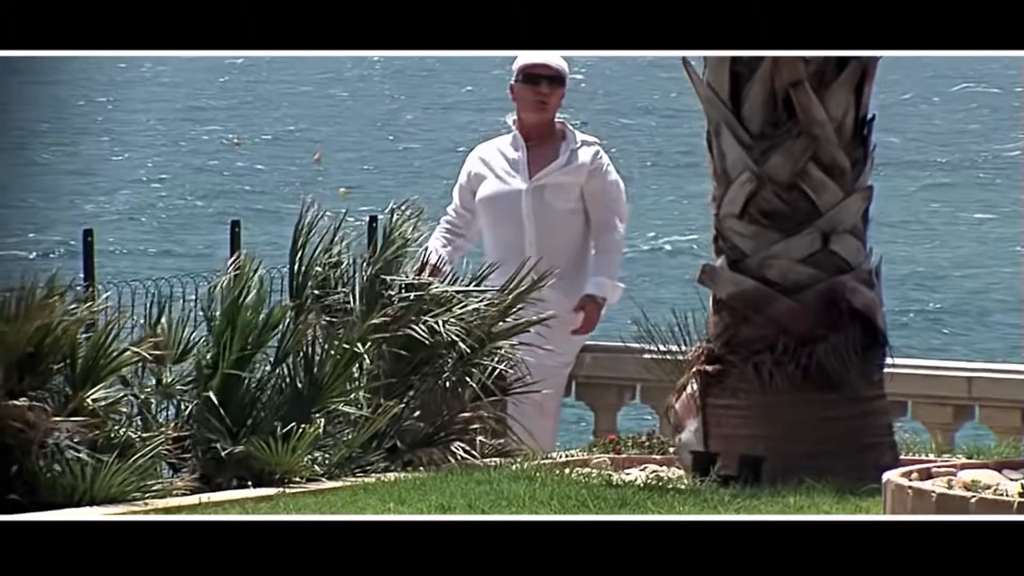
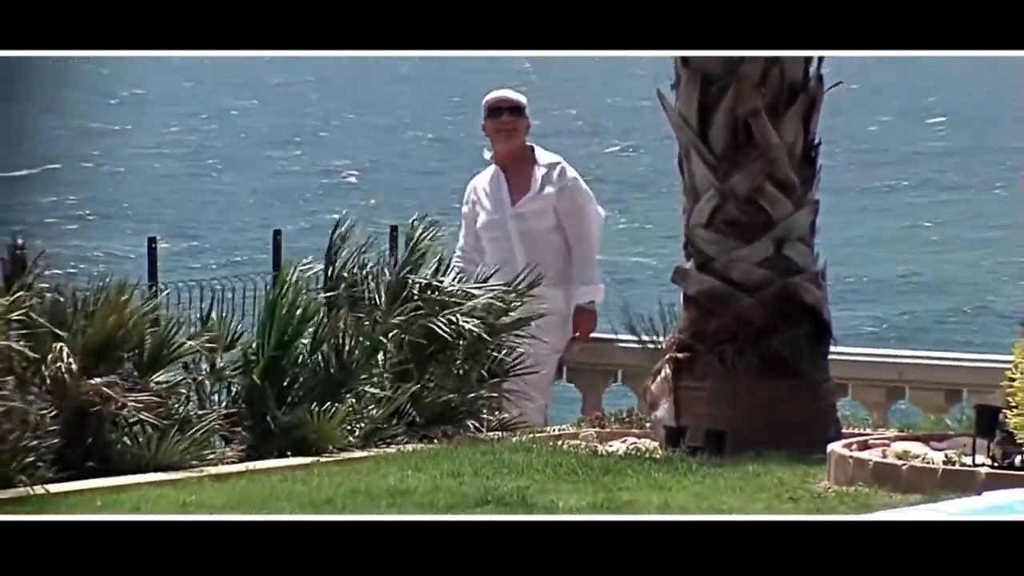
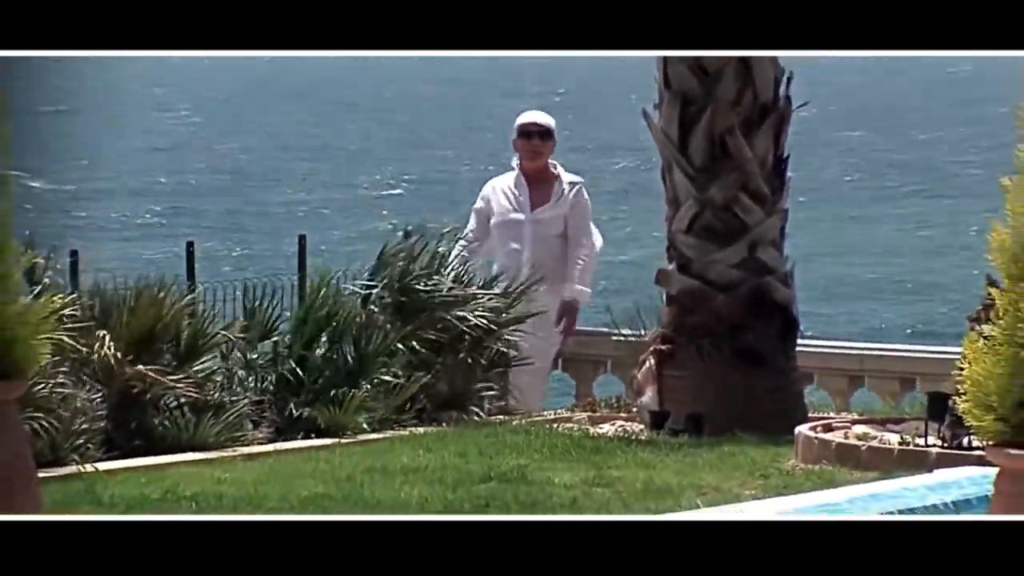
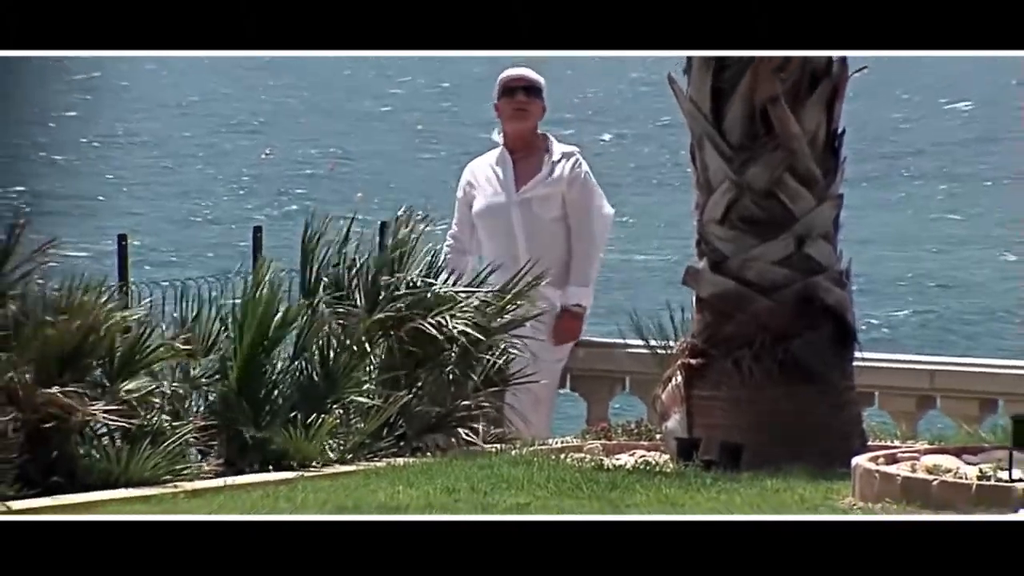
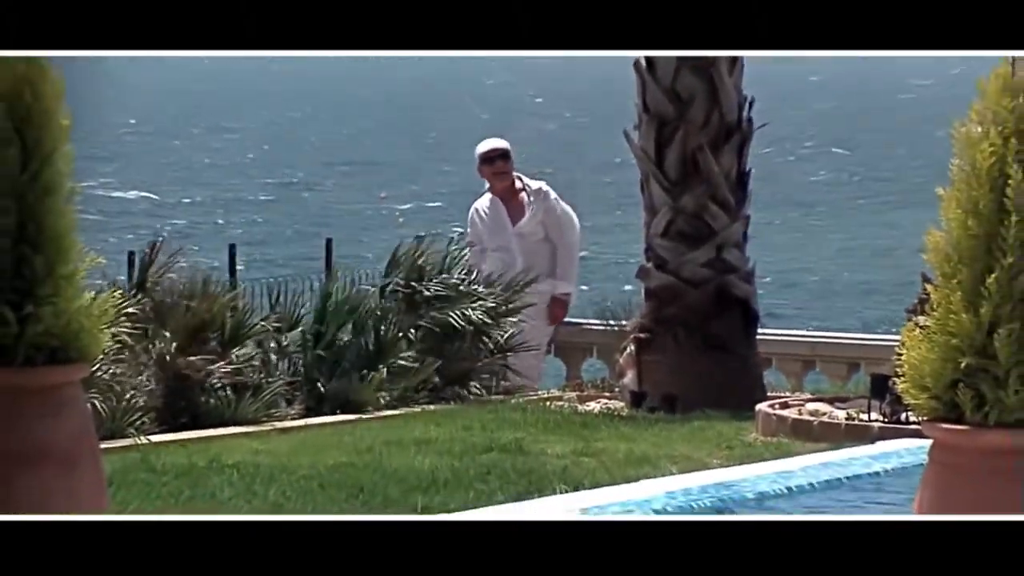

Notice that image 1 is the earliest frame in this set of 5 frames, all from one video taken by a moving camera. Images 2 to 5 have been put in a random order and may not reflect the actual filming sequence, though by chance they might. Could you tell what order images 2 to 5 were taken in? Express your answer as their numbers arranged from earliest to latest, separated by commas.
4, 2, 3, 5
